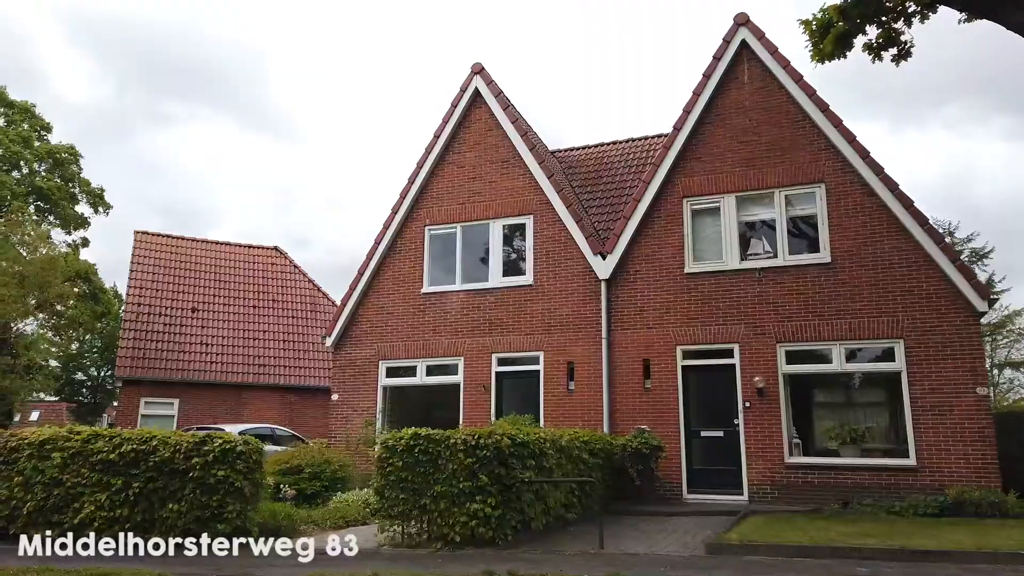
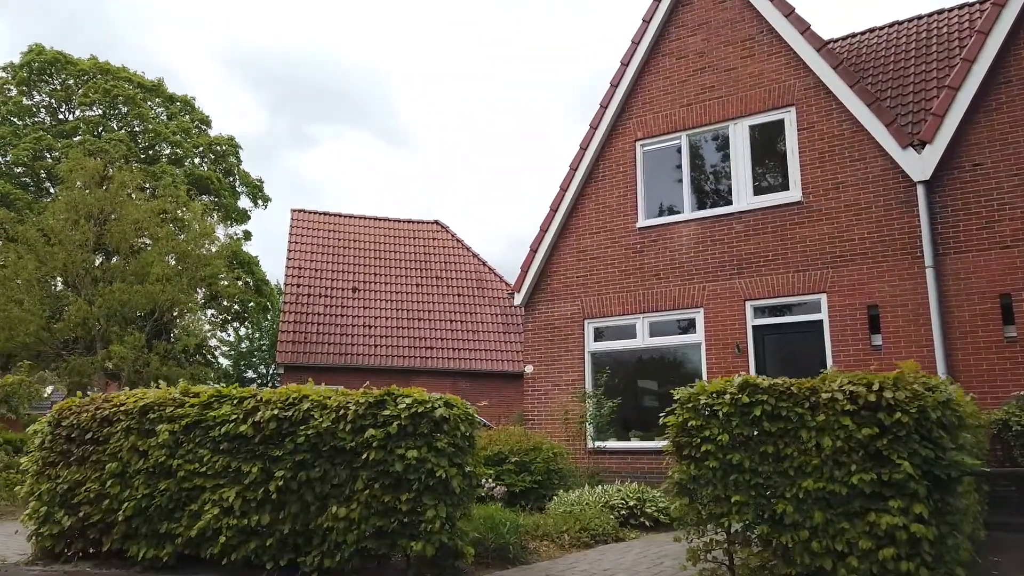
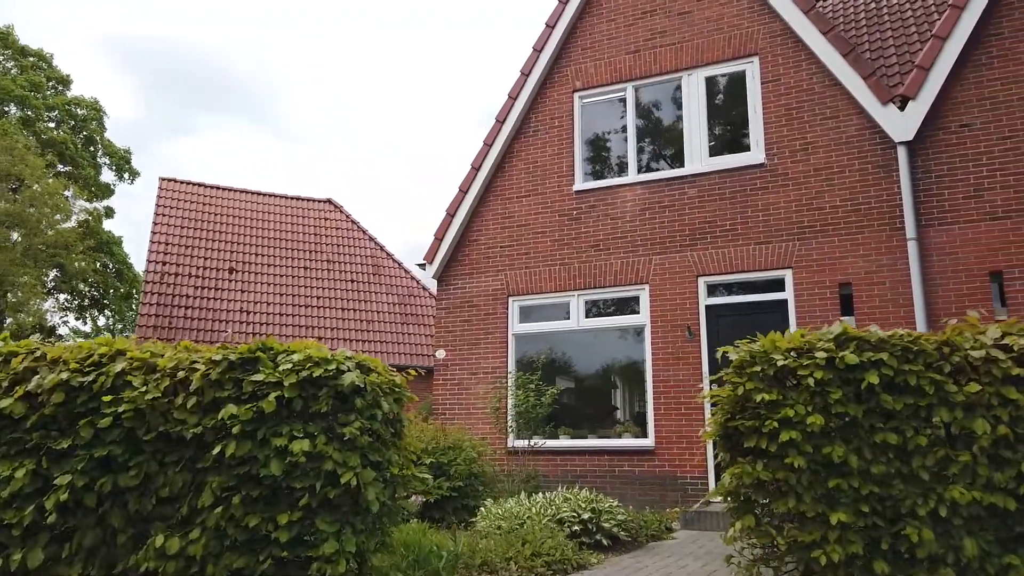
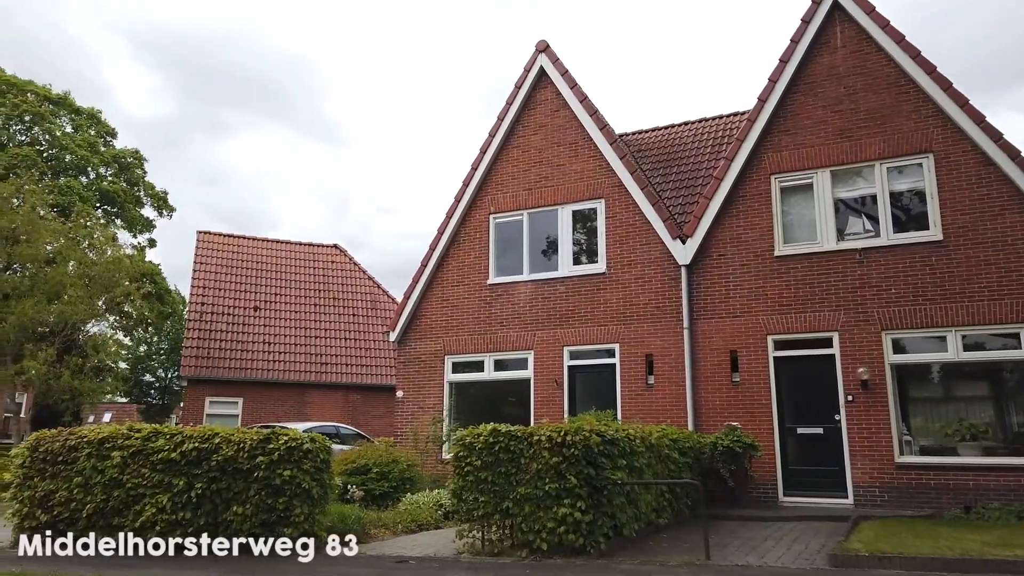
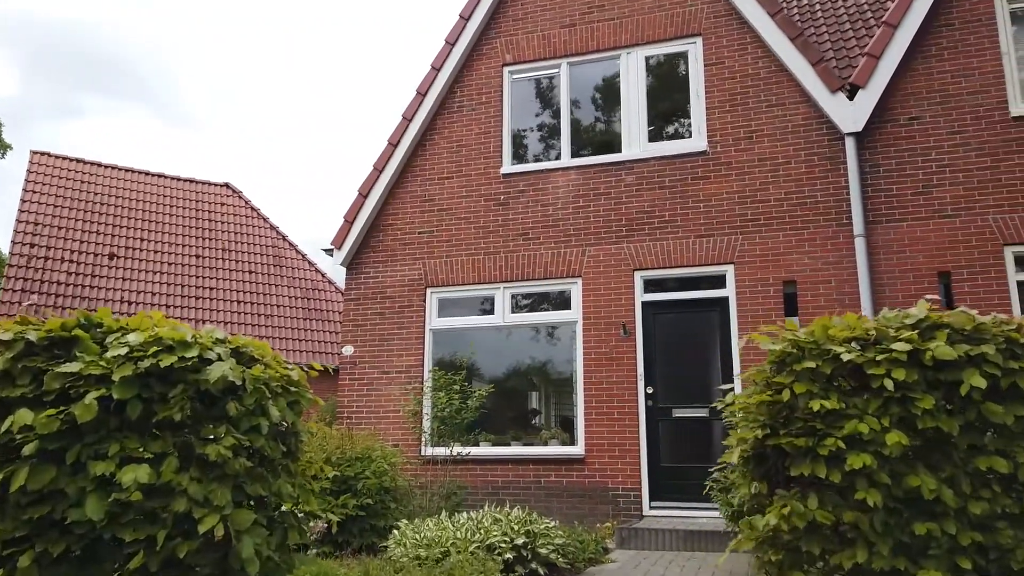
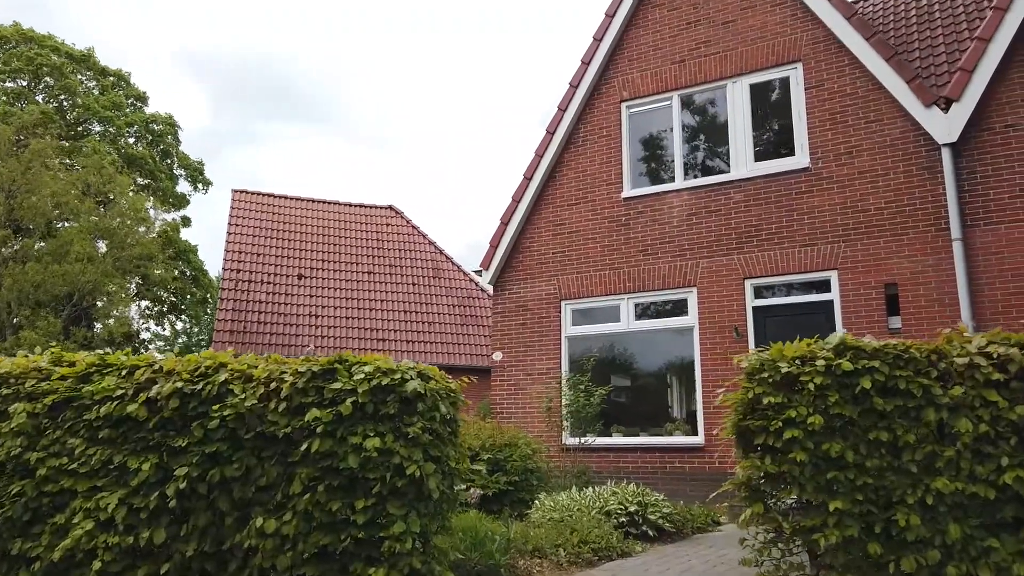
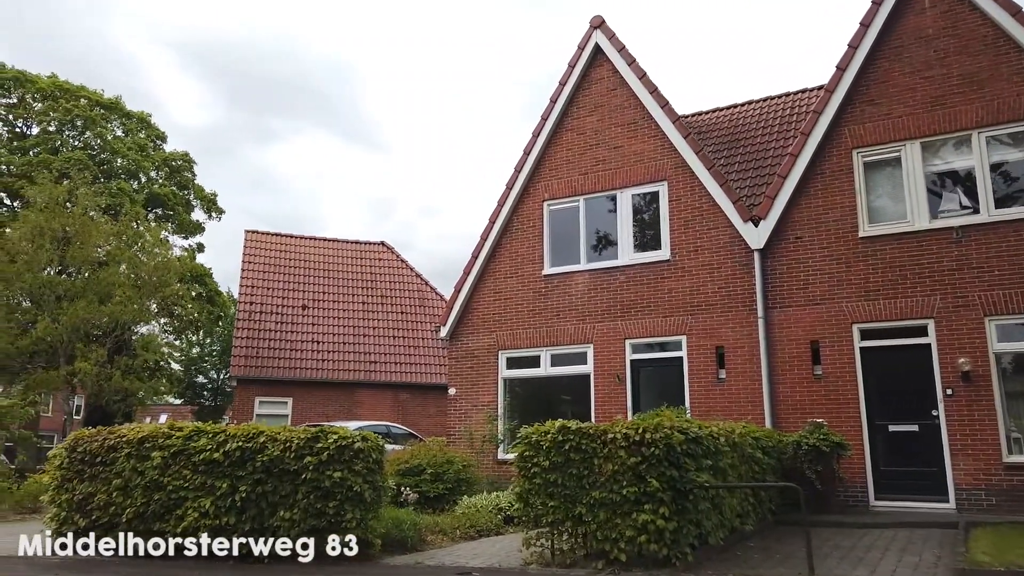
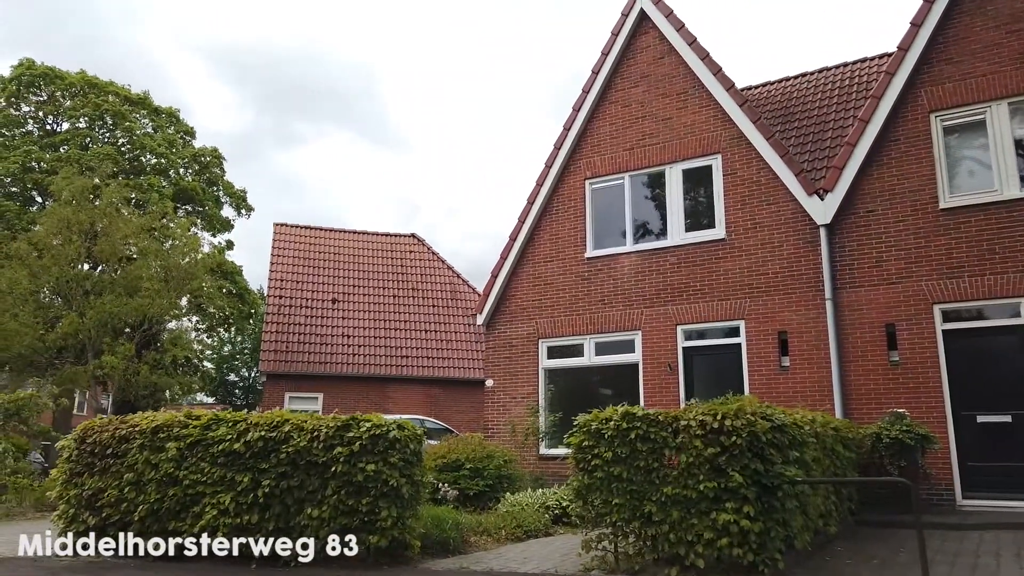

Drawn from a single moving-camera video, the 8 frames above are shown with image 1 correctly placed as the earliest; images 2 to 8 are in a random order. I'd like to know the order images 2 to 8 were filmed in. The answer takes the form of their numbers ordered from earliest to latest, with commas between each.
4, 7, 8, 2, 6, 3, 5
